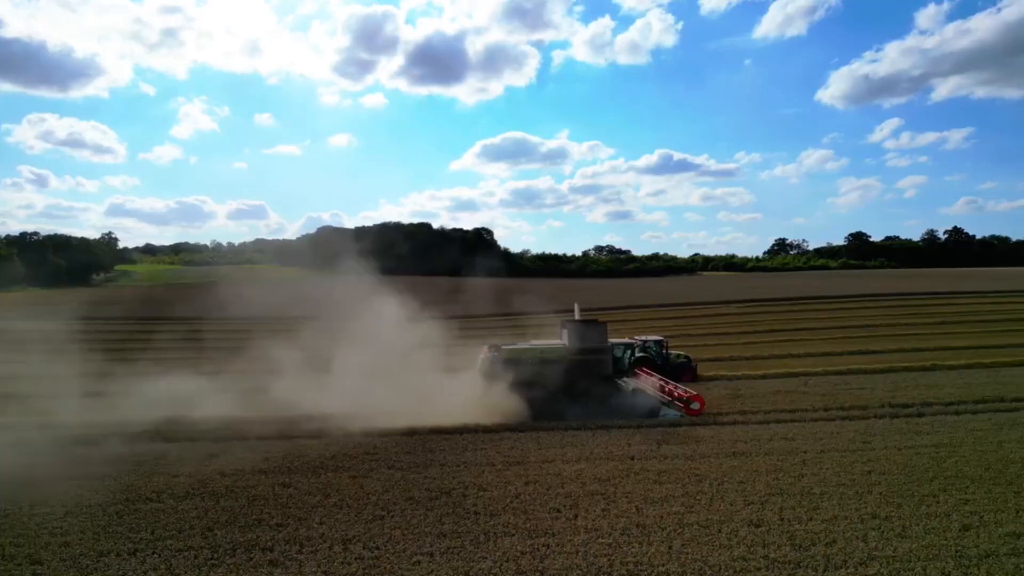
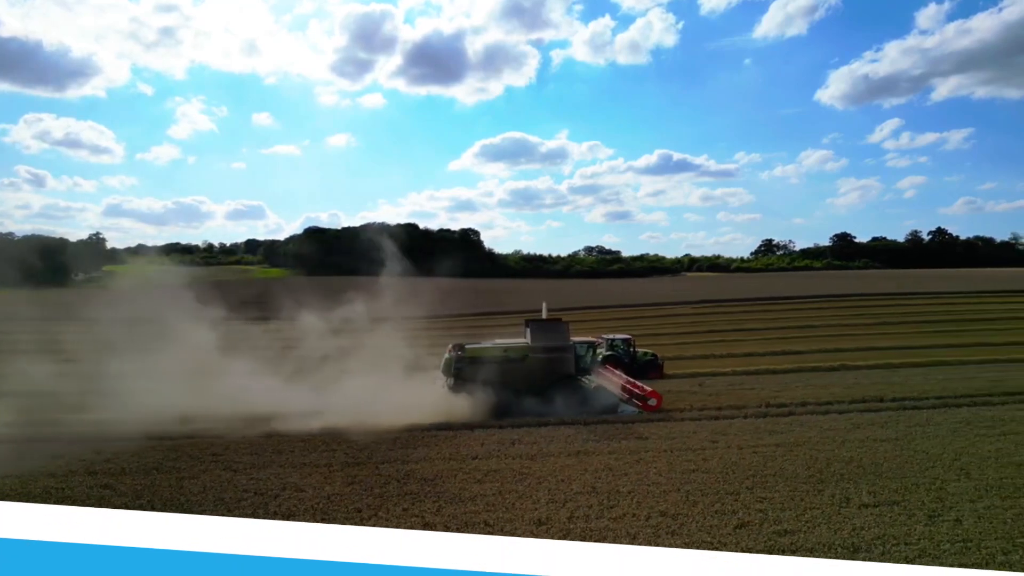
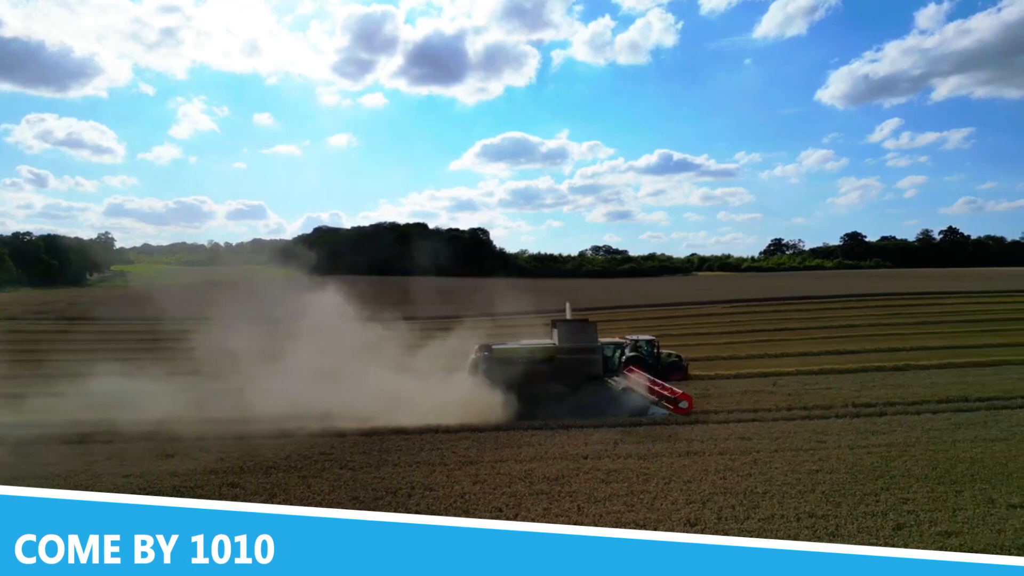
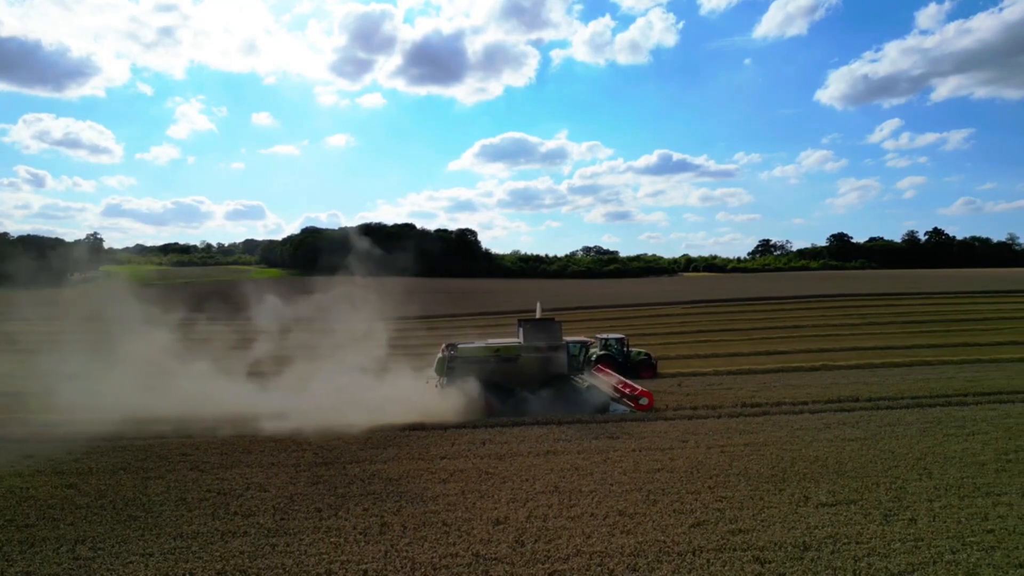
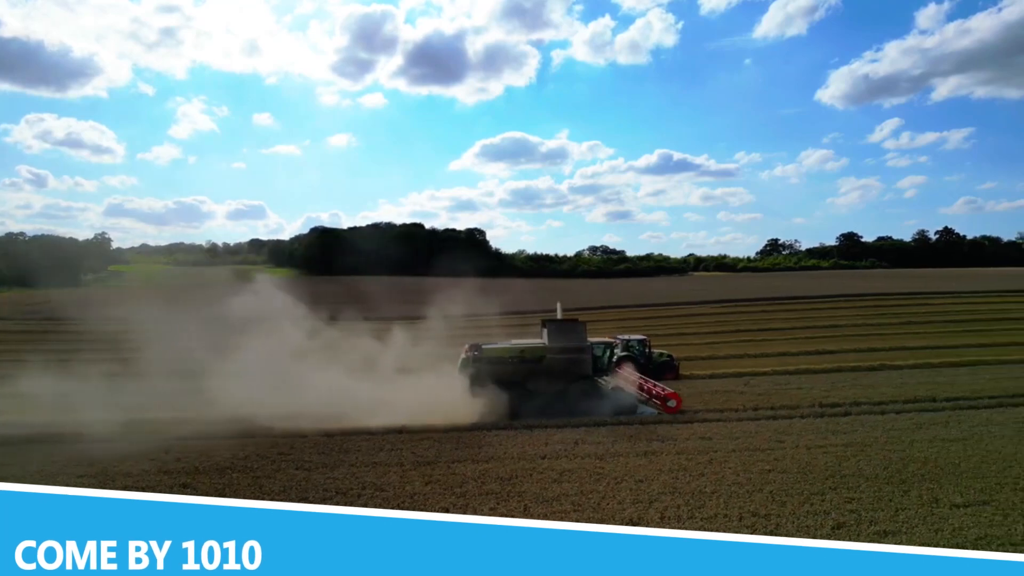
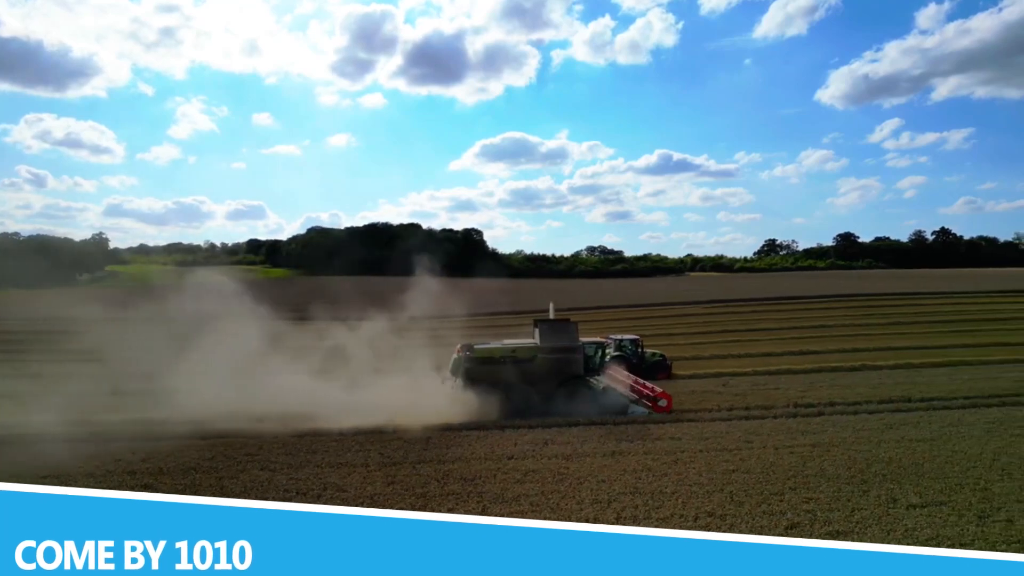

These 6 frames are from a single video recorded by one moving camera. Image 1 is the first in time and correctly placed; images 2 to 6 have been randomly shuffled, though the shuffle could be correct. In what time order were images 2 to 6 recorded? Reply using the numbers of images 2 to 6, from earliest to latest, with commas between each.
3, 5, 6, 2, 4
